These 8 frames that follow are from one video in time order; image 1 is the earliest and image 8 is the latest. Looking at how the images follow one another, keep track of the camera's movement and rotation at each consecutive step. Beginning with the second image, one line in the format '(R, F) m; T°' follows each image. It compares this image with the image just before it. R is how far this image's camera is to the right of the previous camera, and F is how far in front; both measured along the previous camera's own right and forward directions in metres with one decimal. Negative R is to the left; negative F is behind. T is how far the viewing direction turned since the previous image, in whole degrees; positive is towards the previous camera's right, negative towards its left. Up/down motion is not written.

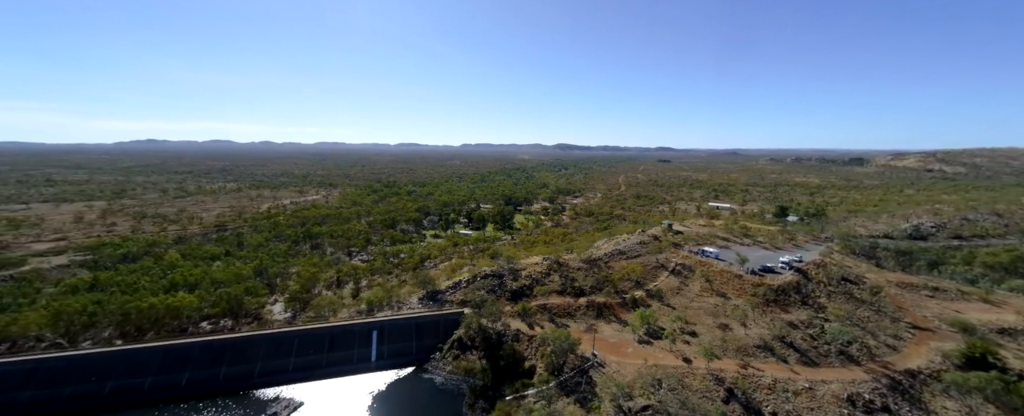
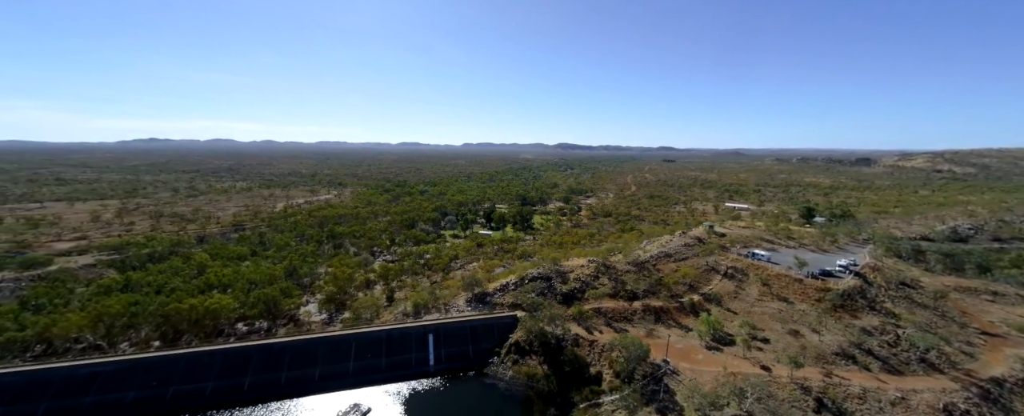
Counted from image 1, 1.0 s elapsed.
(-4.3, +0.6) m; 0°
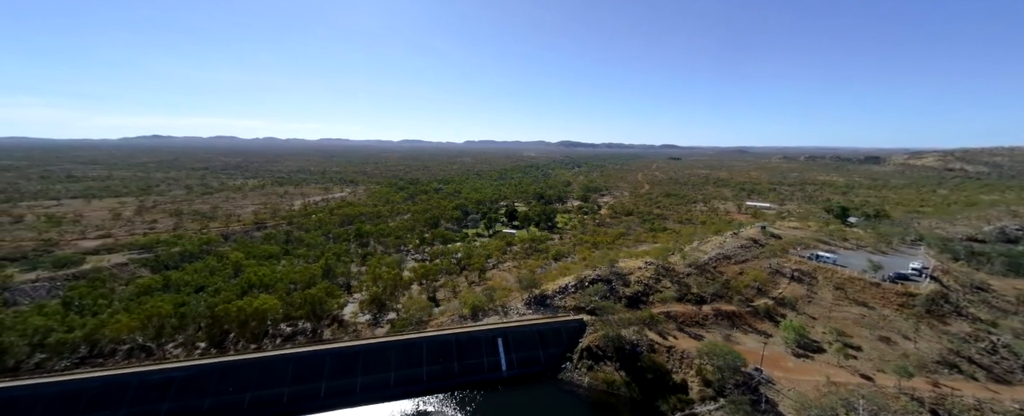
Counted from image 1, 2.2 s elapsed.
(-5.1, +0.8) m; 0°
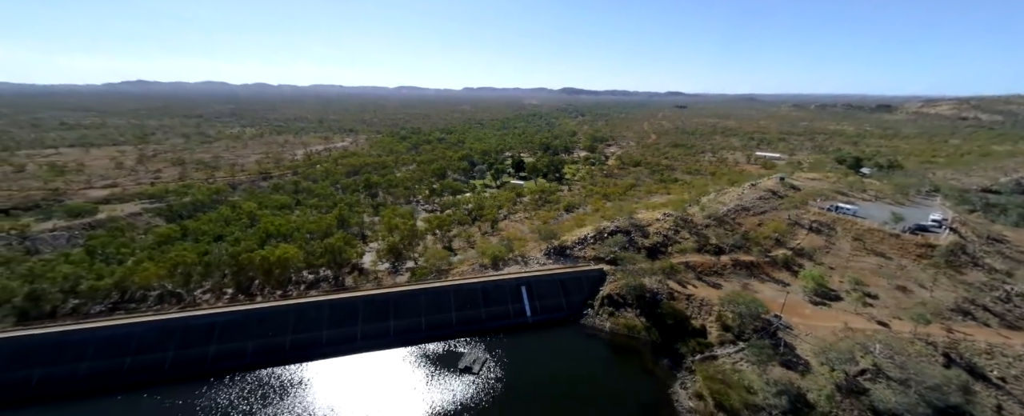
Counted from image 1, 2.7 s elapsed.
(-1.8, +0.3) m; 0°
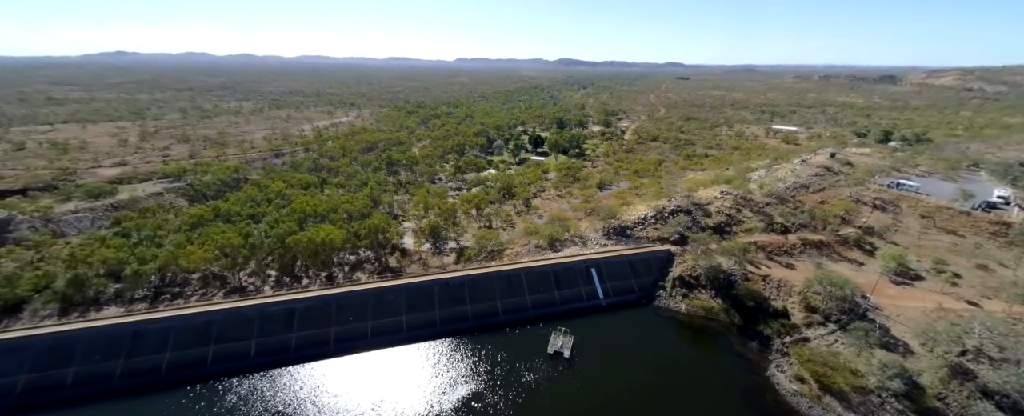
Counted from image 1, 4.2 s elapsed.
(-5.5, +0.9) m; +1°
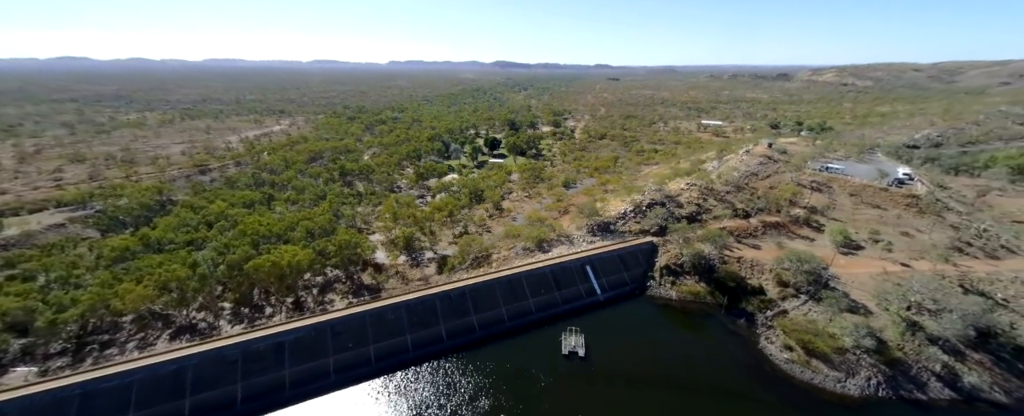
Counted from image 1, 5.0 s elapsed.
(-3.6, +0.4) m; +9°
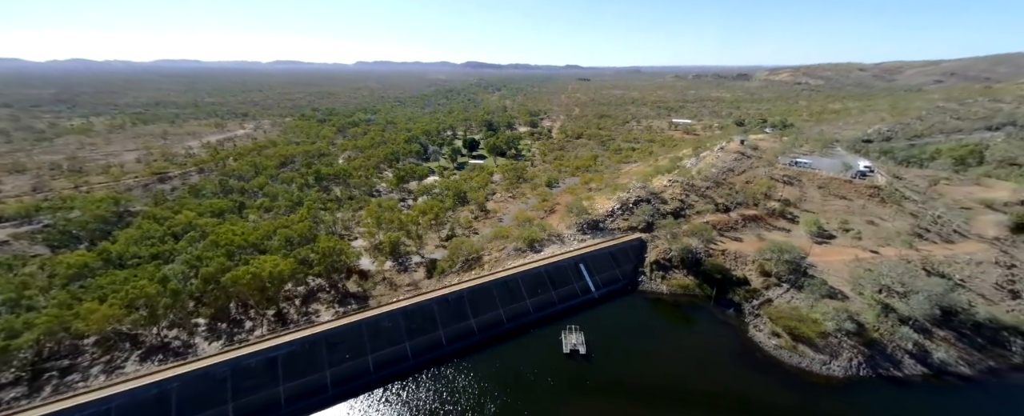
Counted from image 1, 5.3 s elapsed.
(-1.4, +0.1) m; +4°
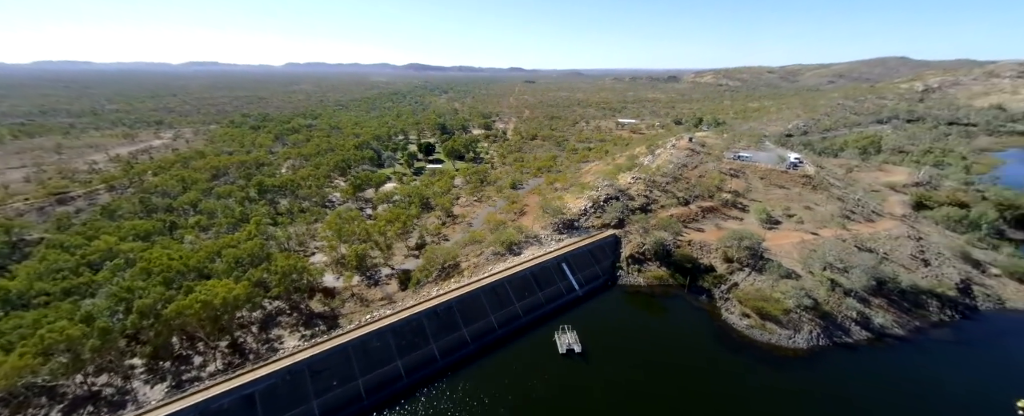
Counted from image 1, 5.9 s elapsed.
(-2.4, +0.3) m; +8°
